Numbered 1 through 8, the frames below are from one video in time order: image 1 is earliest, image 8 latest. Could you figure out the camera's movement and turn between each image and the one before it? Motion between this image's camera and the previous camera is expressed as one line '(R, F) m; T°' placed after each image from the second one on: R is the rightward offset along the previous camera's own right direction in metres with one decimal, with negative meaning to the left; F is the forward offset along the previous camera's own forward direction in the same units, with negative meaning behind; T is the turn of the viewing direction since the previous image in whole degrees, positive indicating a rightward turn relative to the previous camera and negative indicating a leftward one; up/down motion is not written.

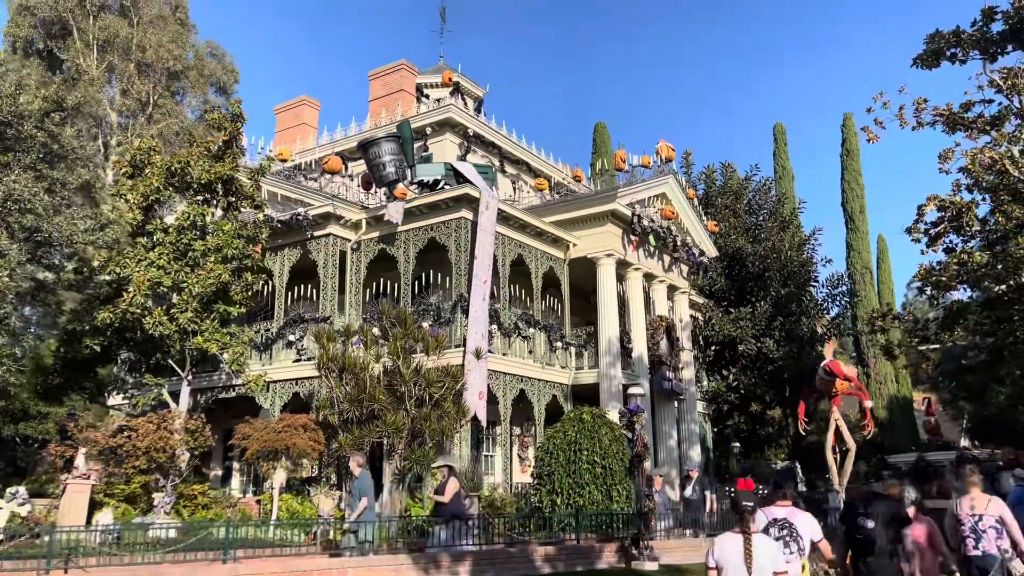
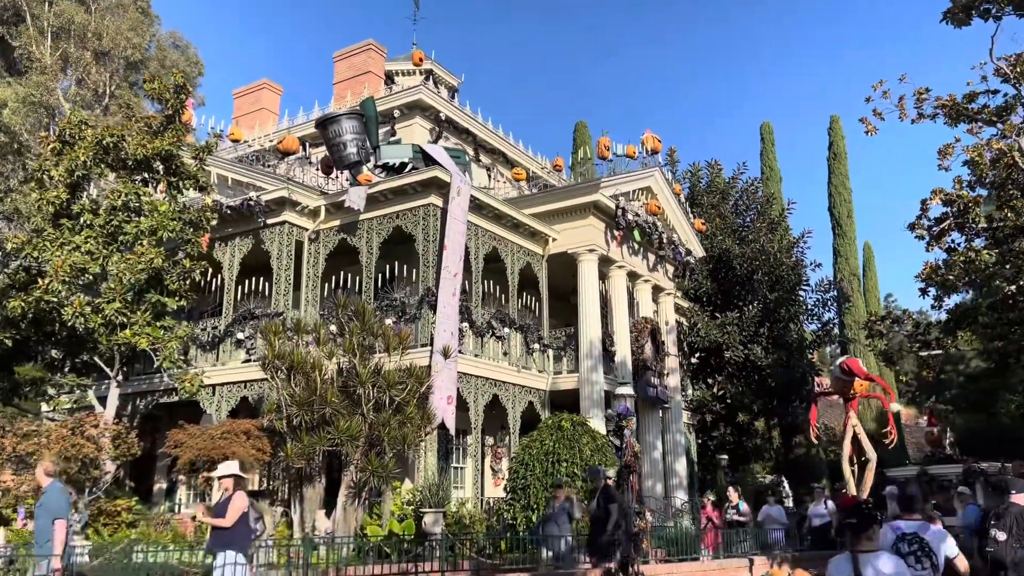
(+0.1, +1.7) m; +2°
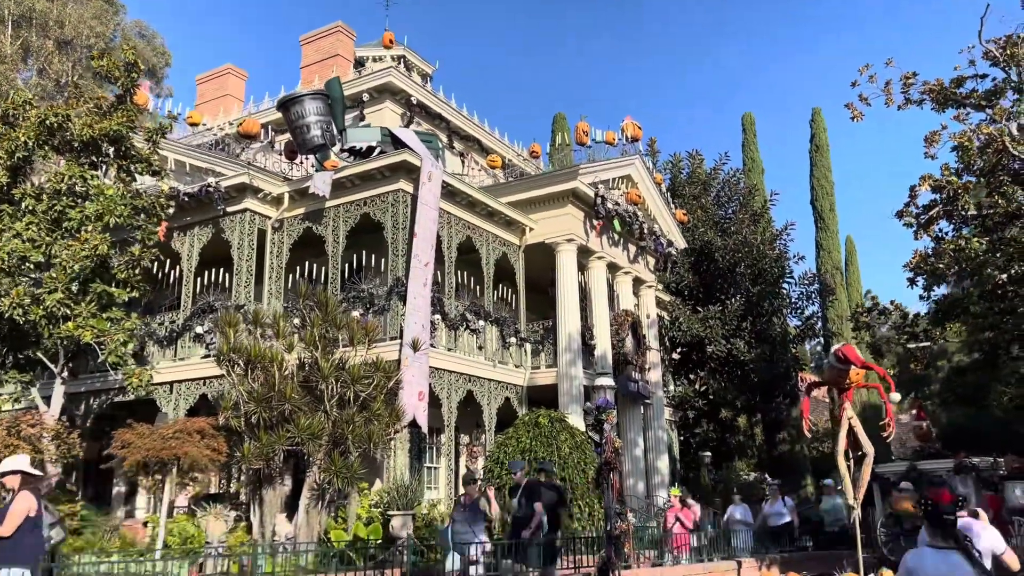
(+0.1, +0.8) m; +1°
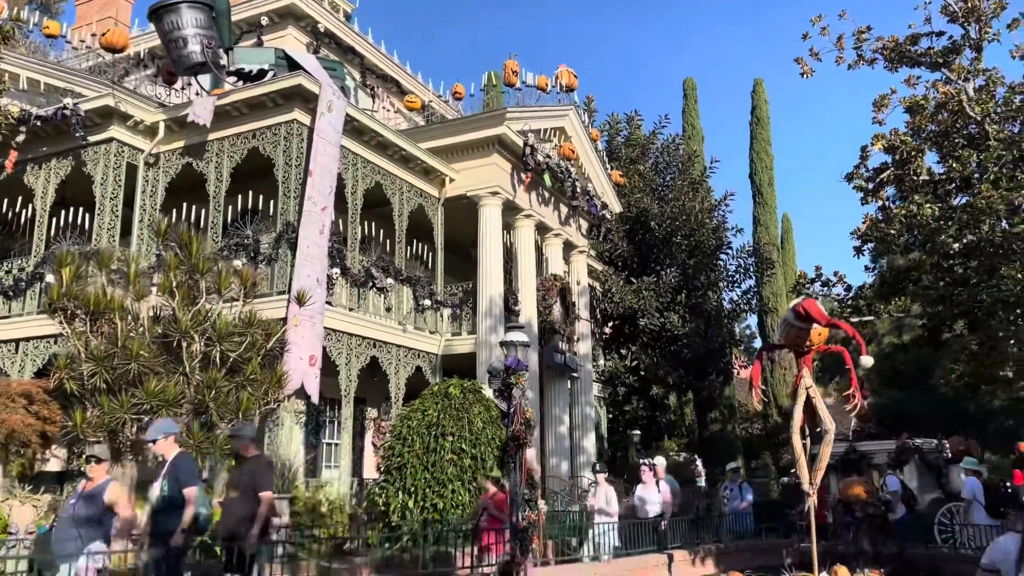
(+0.4, +1.9) m; +5°
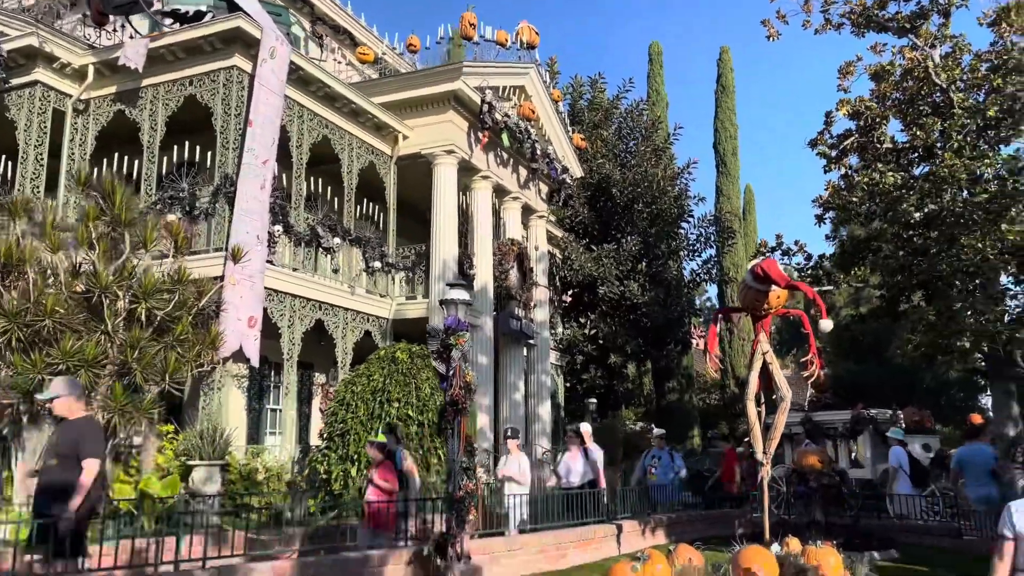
(+0.2, +0.5) m; +3°
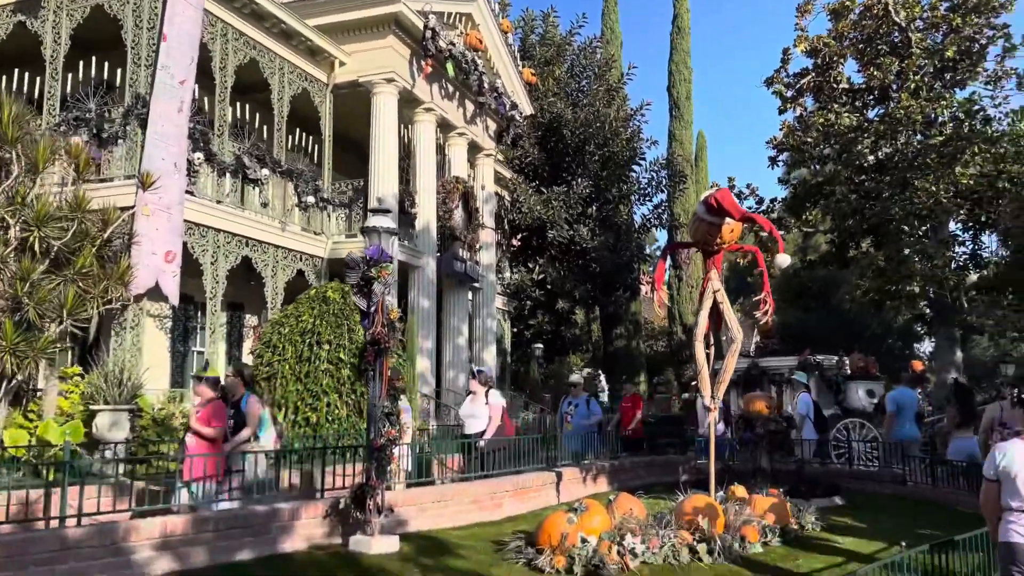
(+0.2, +0.7) m; +3°
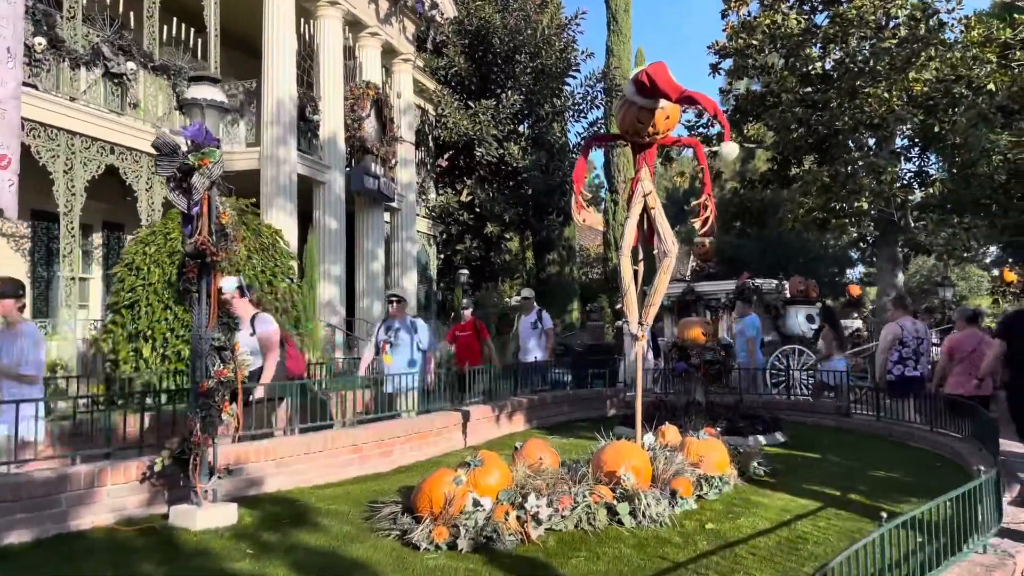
(+0.4, +1.4) m; +4°
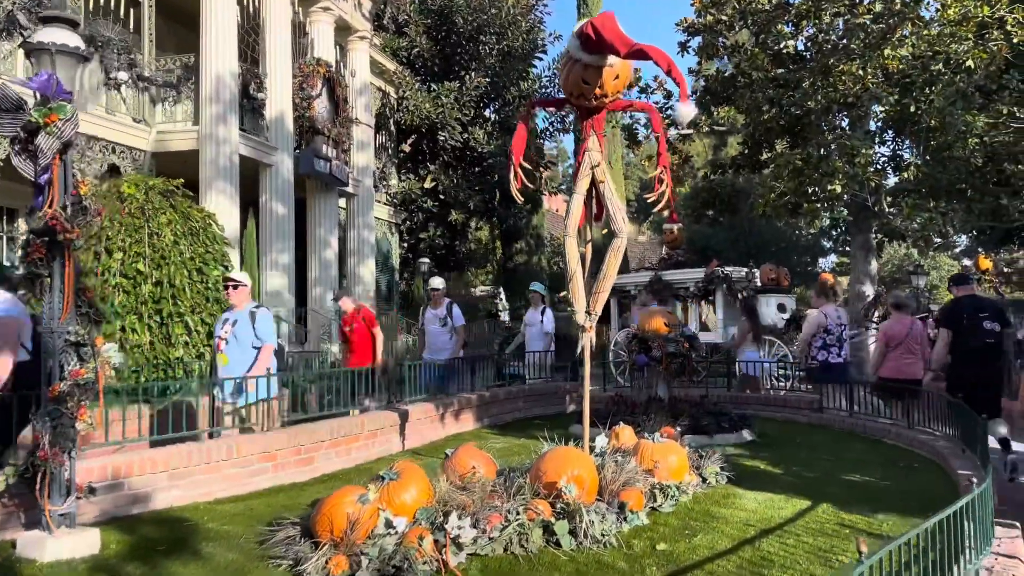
(+0.3, +0.7) m; +2°
